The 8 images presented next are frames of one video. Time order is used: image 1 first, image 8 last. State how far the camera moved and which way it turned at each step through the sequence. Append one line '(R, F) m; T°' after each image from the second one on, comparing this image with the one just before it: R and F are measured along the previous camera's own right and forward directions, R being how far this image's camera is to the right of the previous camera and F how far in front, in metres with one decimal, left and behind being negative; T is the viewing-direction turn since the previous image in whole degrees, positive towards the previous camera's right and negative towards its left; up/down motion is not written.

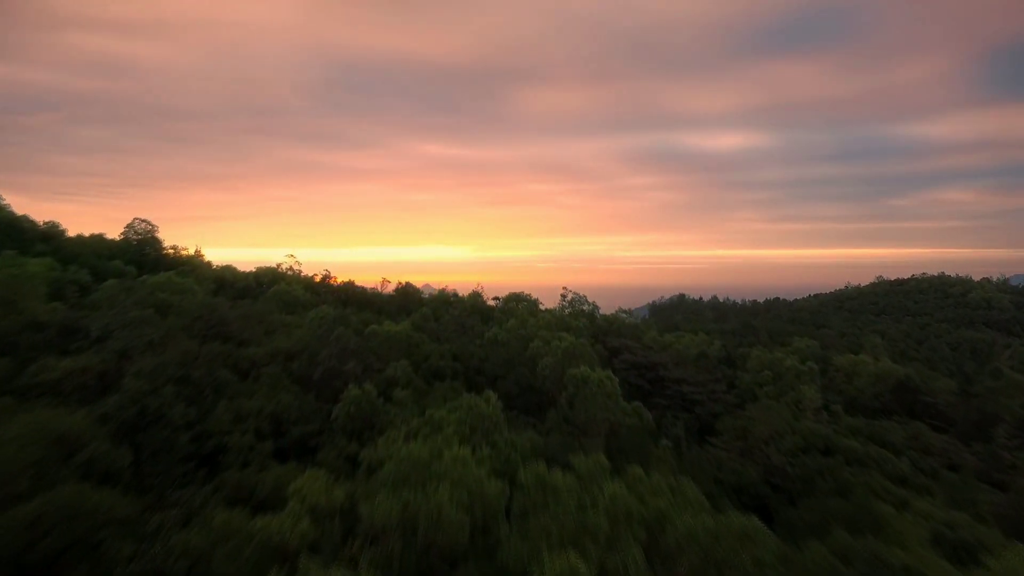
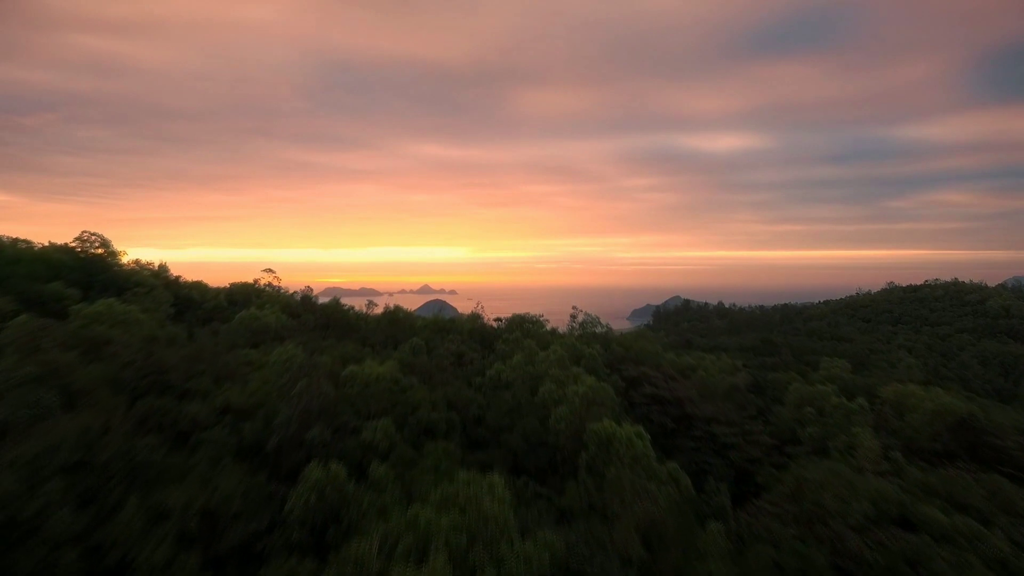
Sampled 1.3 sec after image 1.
(-0.1, +1.4) m; 0°
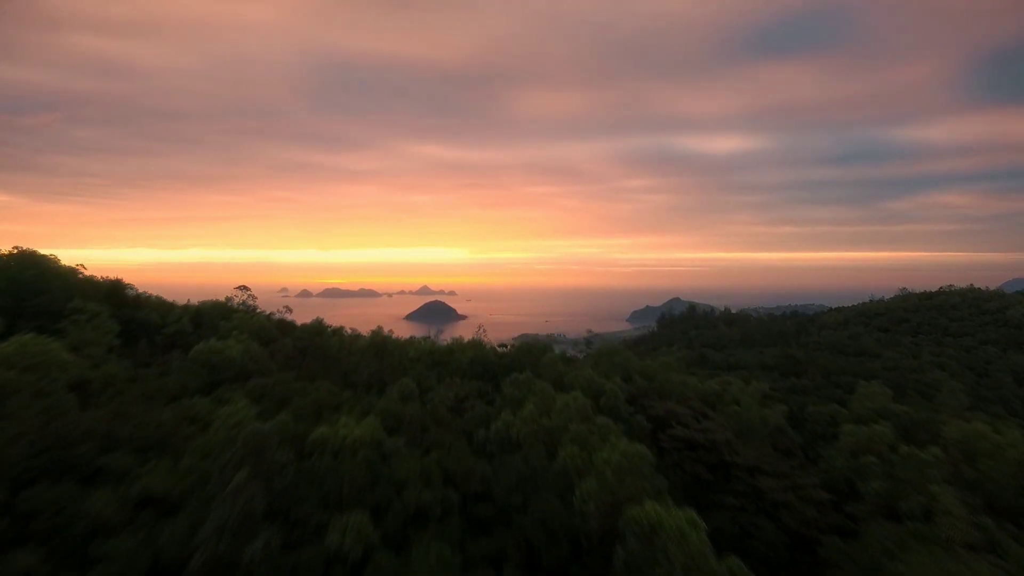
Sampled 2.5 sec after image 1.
(-0.2, +1.4) m; 0°
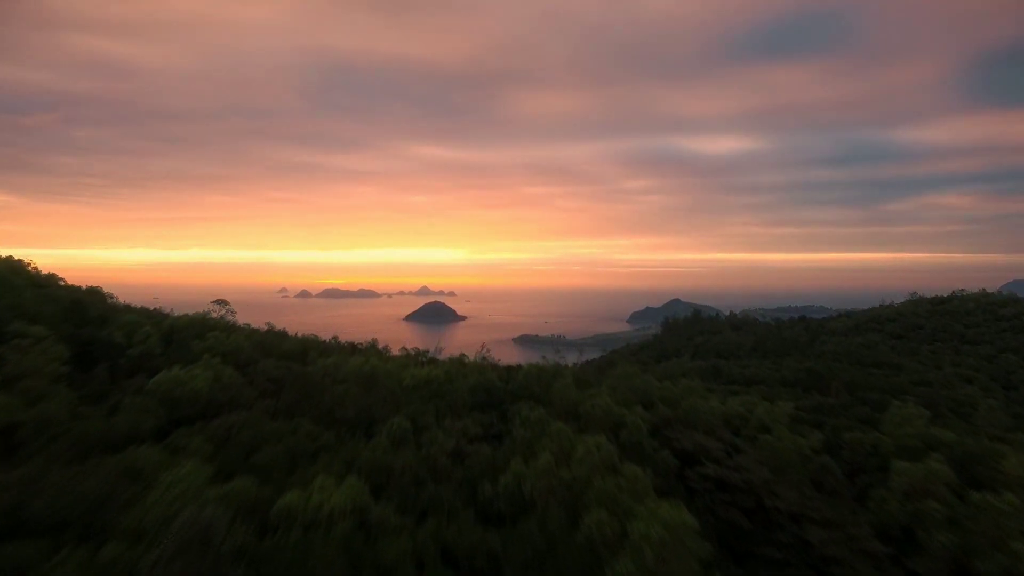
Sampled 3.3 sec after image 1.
(-0.2, +1.0) m; 0°
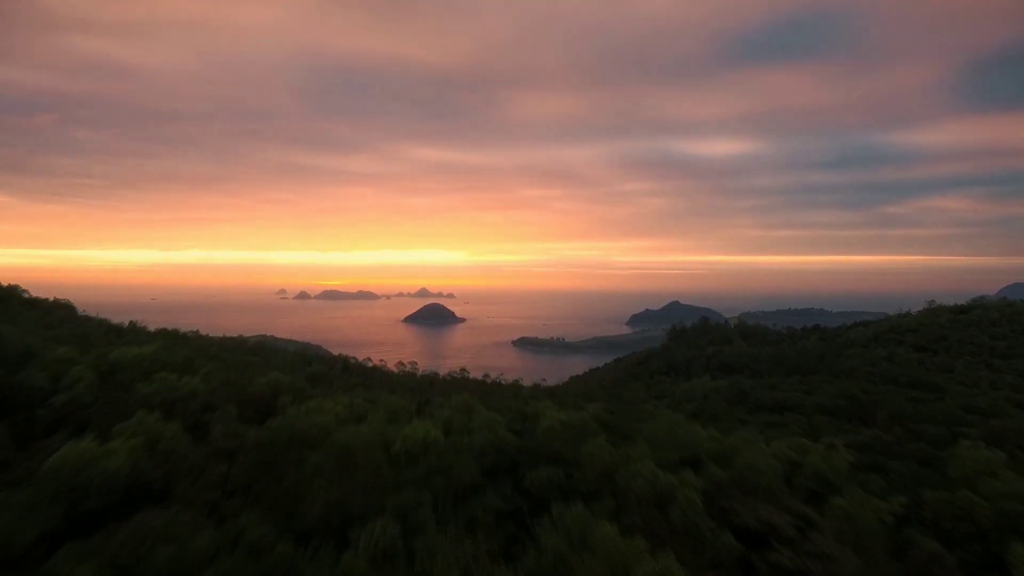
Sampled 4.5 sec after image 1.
(-0.3, +1.6) m; 0°
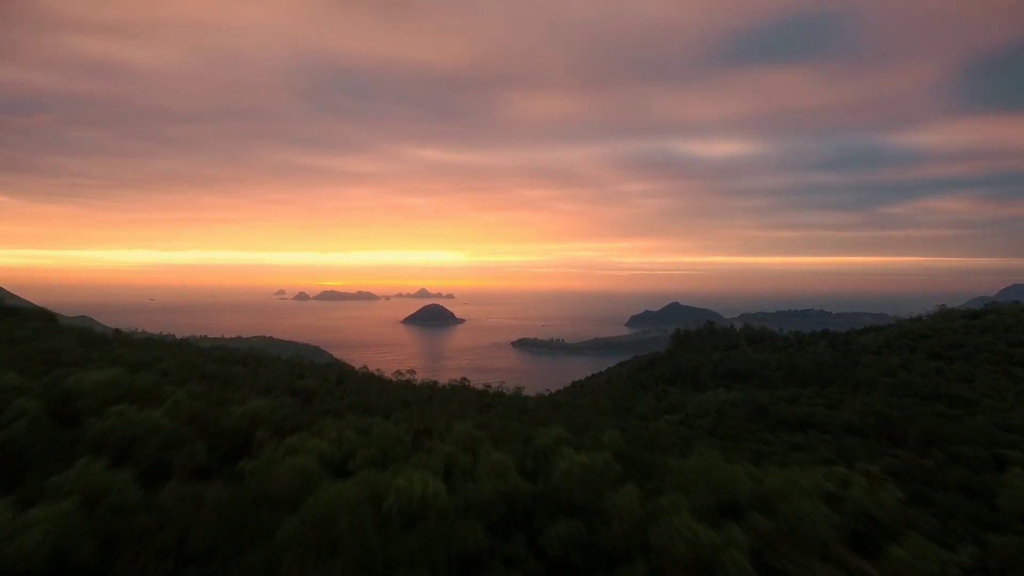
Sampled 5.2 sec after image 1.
(-0.2, +0.9) m; 0°
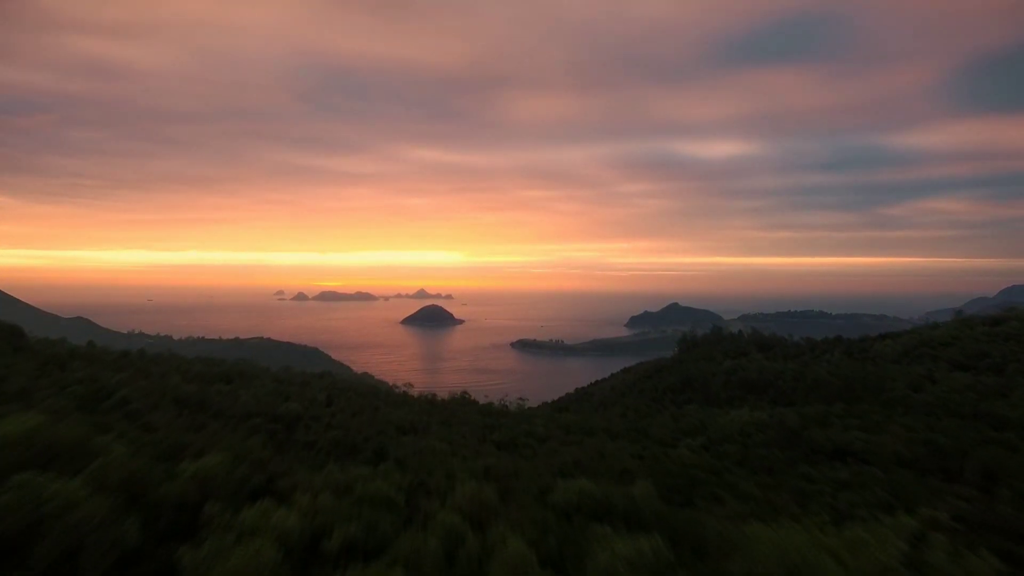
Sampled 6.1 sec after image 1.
(-0.2, +1.4) m; 0°
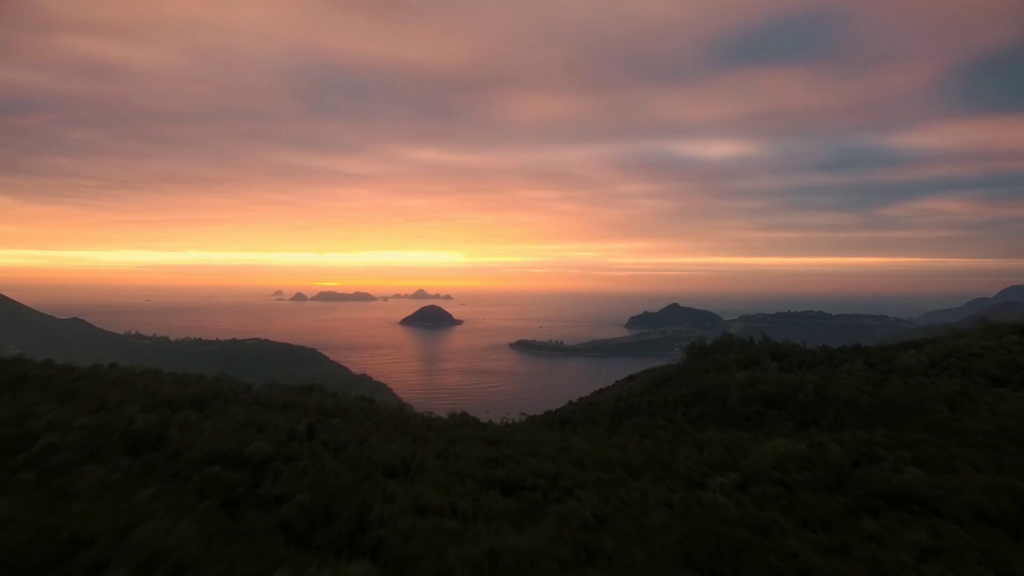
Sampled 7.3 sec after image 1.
(-0.2, +1.9) m; 0°
